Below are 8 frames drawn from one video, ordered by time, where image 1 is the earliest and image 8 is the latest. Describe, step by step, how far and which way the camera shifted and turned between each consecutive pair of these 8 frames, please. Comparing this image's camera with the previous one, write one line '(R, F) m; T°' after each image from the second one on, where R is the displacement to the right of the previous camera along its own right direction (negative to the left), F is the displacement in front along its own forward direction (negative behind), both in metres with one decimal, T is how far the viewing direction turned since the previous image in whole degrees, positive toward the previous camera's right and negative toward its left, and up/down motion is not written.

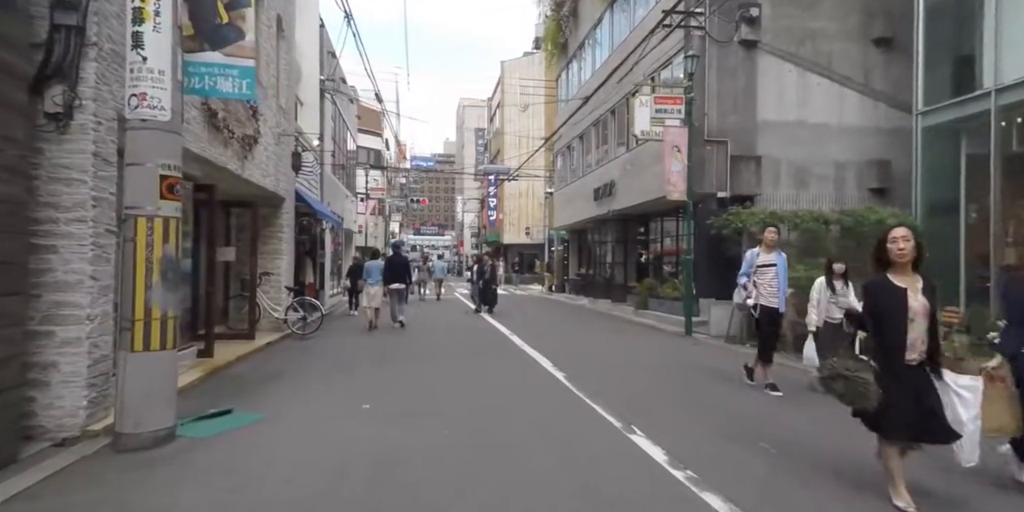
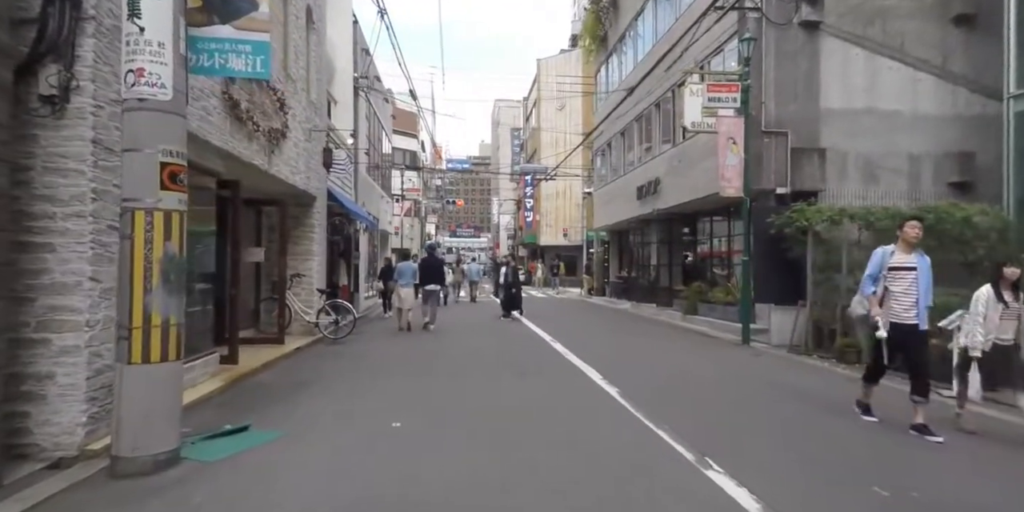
(-0.1, +0.9) m; -3°
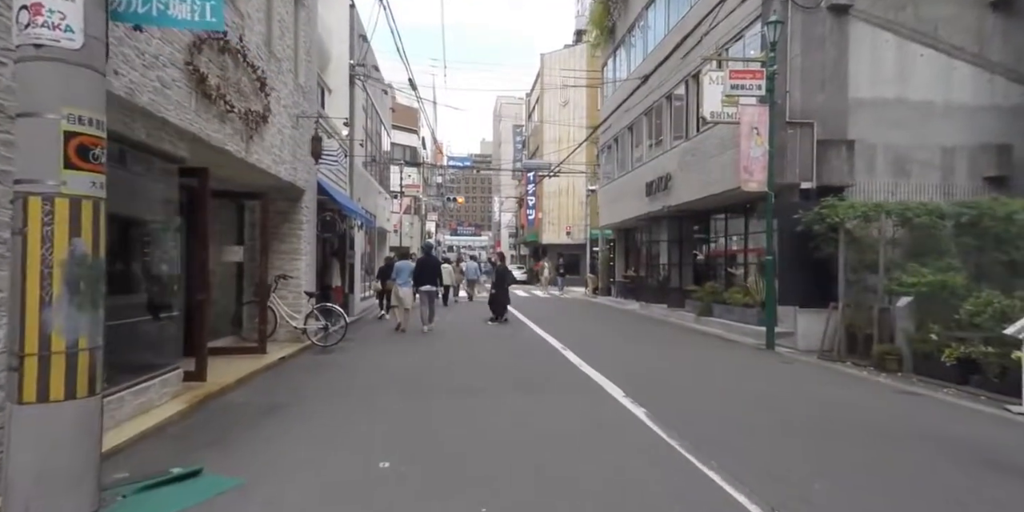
(-0.1, +1.3) m; 0°
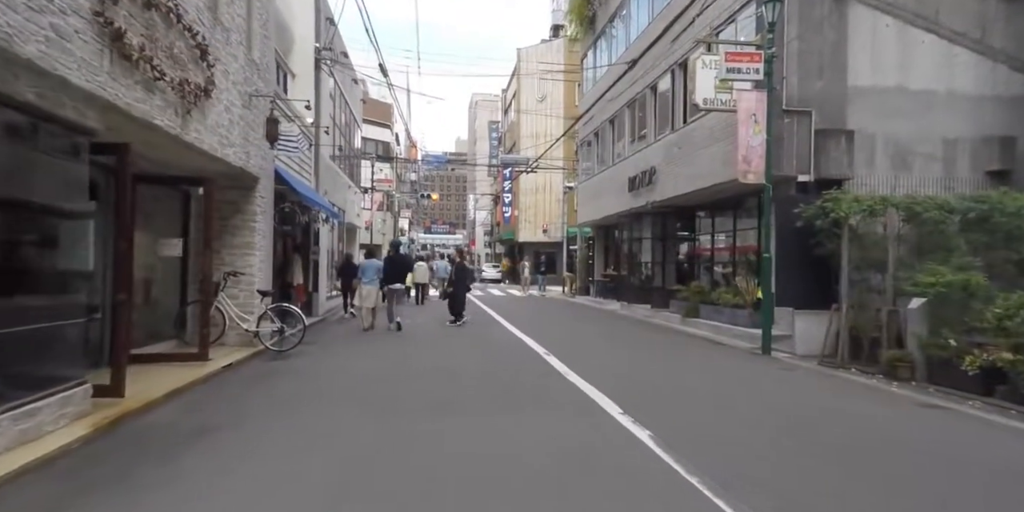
(-0.1, +1.2) m; +2°
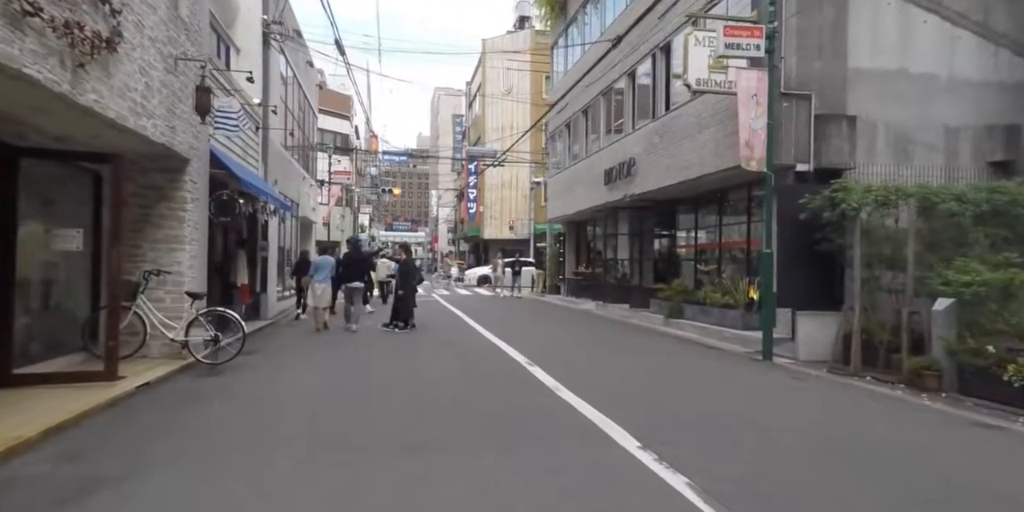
(-0.2, +1.6) m; +3°
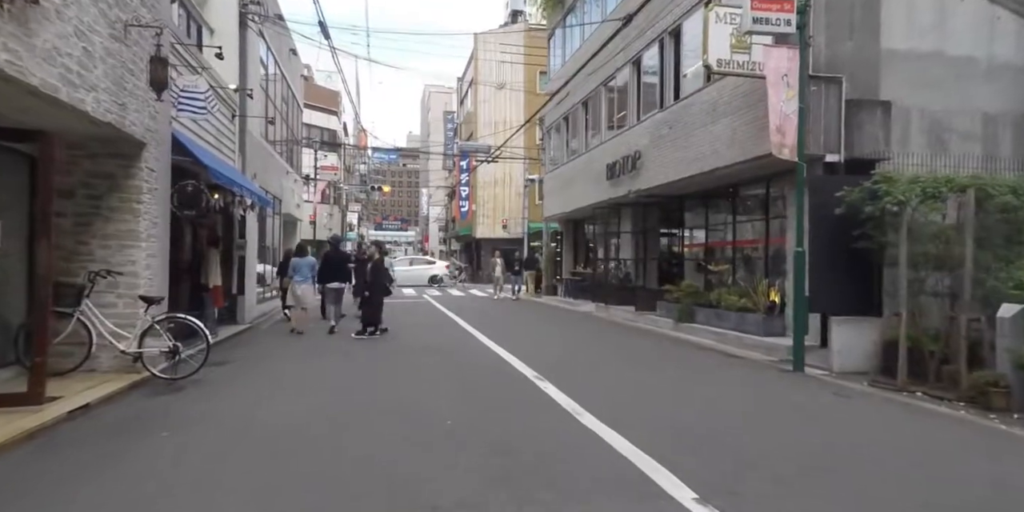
(-0.2, +1.3) m; +1°
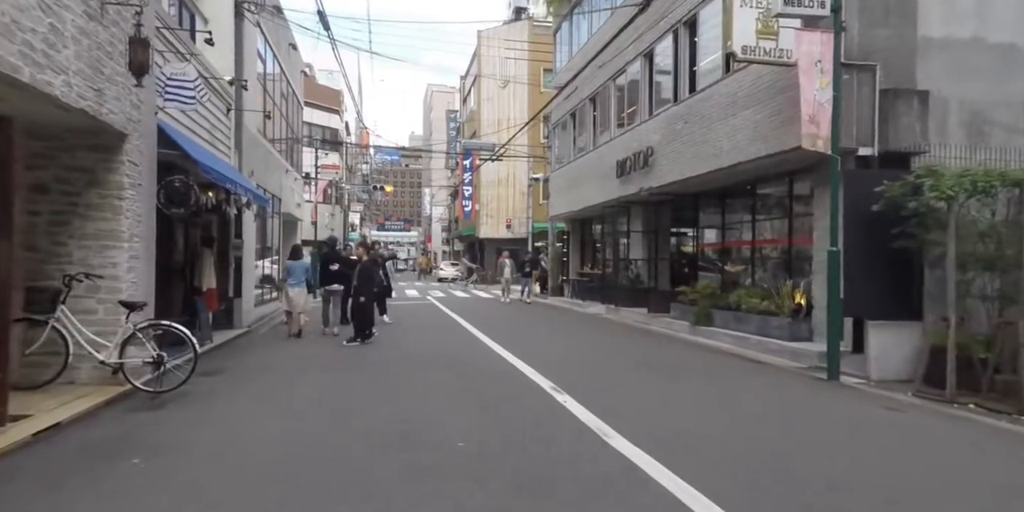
(-0.2, +0.8) m; 0°
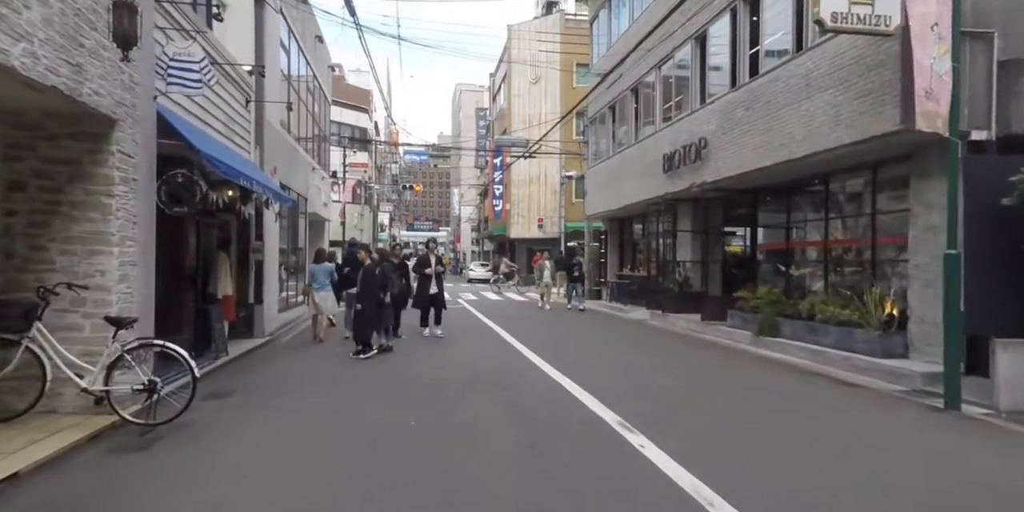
(-0.3, +1.4) m; -3°
